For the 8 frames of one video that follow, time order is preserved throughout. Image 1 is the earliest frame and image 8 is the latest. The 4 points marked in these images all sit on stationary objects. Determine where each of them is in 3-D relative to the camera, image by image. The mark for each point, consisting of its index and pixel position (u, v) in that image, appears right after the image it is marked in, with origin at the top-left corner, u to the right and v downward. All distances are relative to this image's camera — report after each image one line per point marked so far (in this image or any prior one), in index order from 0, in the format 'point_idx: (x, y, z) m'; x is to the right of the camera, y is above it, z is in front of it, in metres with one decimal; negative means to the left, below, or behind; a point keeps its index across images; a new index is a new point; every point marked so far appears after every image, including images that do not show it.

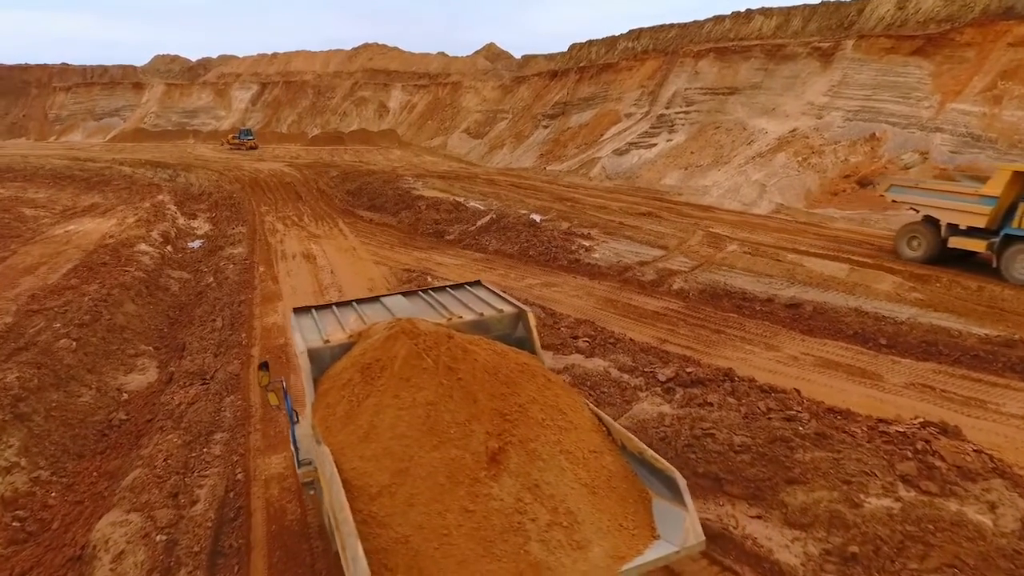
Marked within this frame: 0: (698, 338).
0: (+2.7, -0.7, +8.8) m
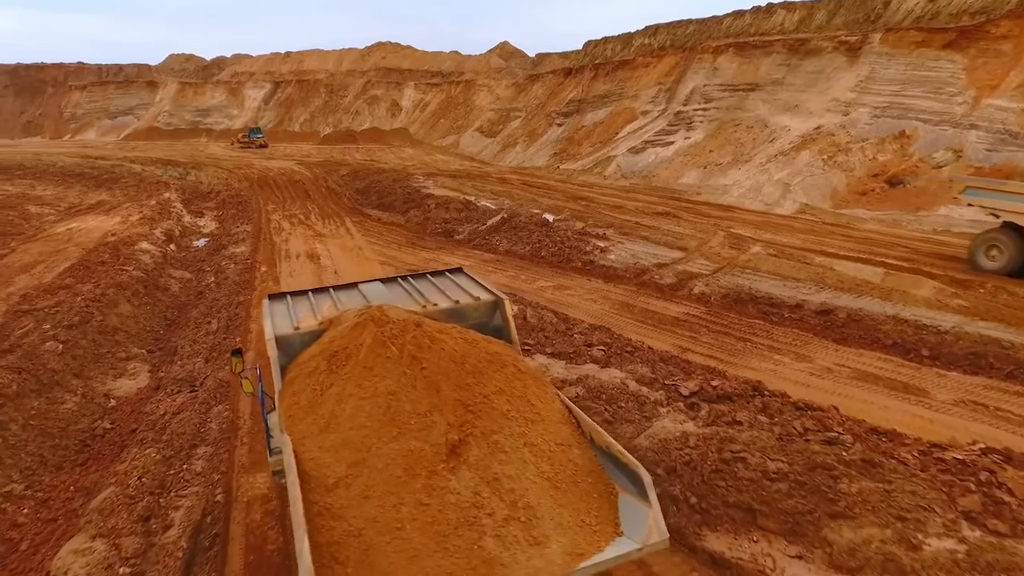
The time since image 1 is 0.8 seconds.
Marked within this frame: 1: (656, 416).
0: (+2.8, -0.8, +8.2) m
1: (+1.4, -1.3, +6.0) m
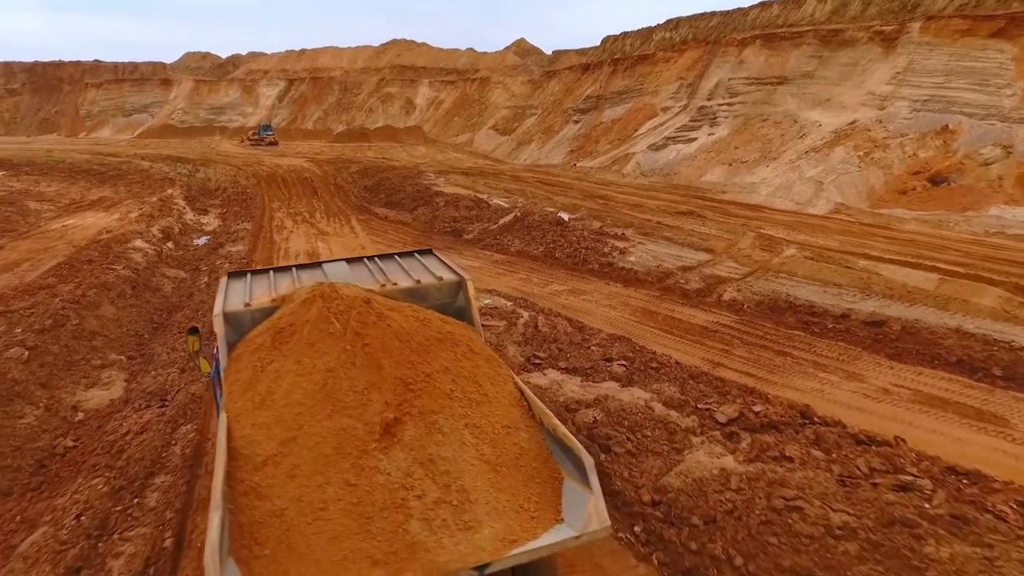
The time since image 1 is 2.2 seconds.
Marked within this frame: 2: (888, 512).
0: (+2.9, -0.9, +7.2) m
1: (+1.5, -1.4, +5.1) m
2: (+2.5, -1.5, +4.1) m
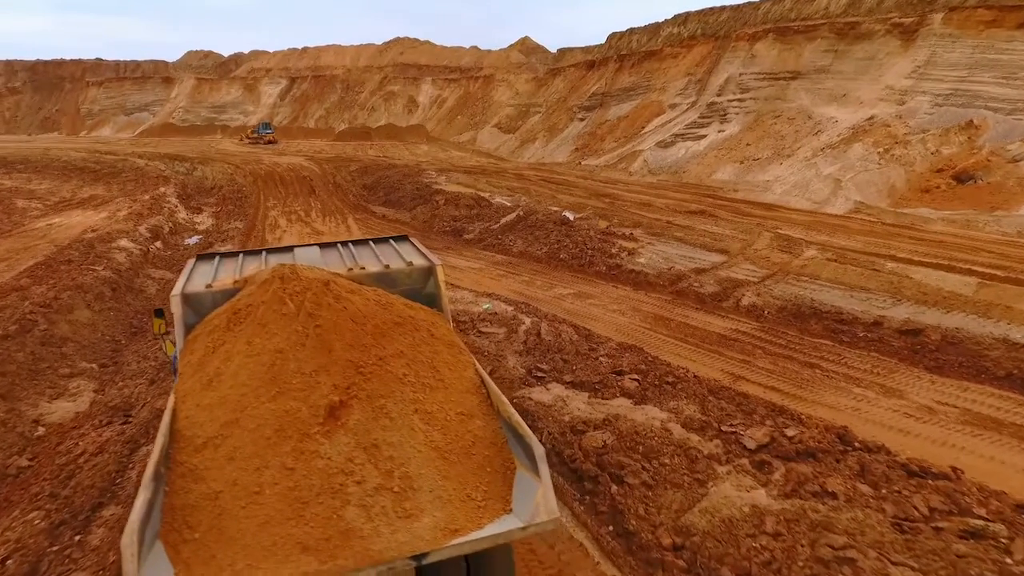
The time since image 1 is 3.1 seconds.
0: (+2.9, -0.9, +6.5) m
1: (+1.5, -1.4, +4.4) m
2: (+2.5, -1.6, +3.4) m
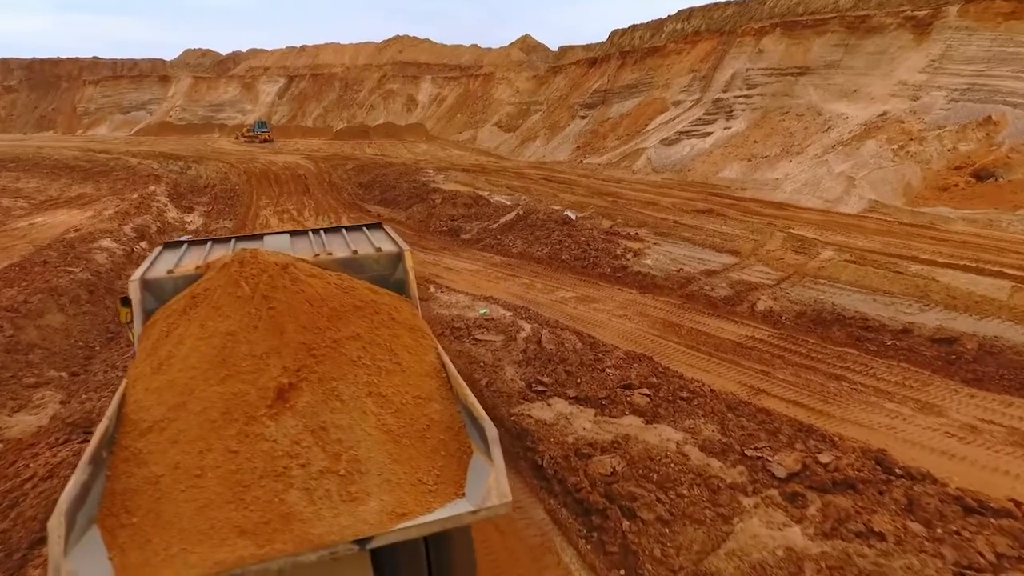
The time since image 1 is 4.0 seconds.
0: (+2.9, -1.0, +6.0) m
1: (+1.5, -1.5, +3.8) m
2: (+2.5, -1.6, +2.8) m
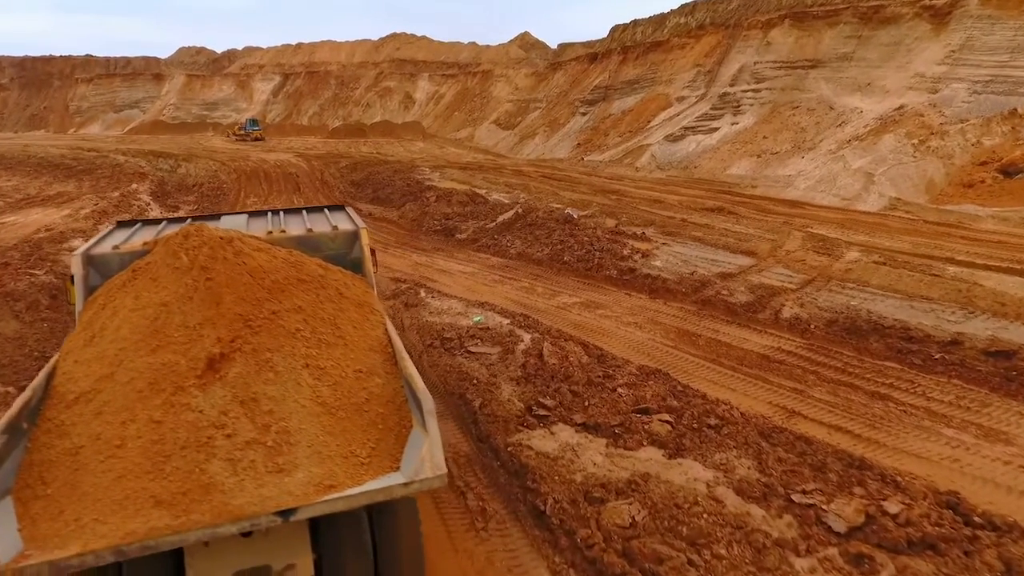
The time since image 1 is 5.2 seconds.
0: (+2.9, -1.0, +5.2) m
1: (+1.4, -1.5, +3.1) m
2: (+2.5, -1.7, +2.0) m
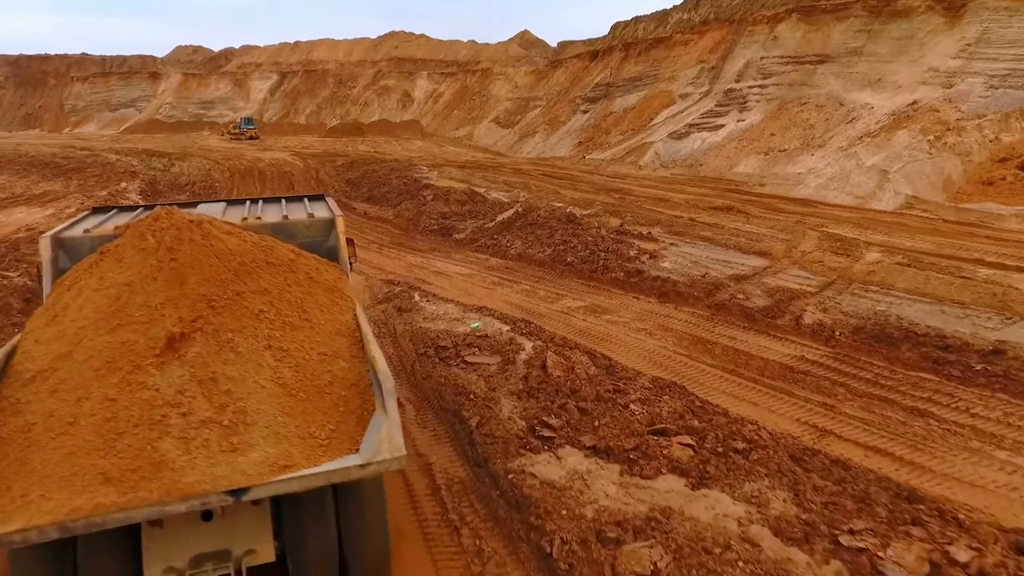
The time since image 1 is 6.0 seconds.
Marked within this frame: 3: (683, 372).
0: (+2.9, -1.1, +4.7) m
1: (+1.4, -1.5, +2.6) m
2: (+2.5, -1.7, +1.5) m
3: (+1.6, -0.8, +5.6) m
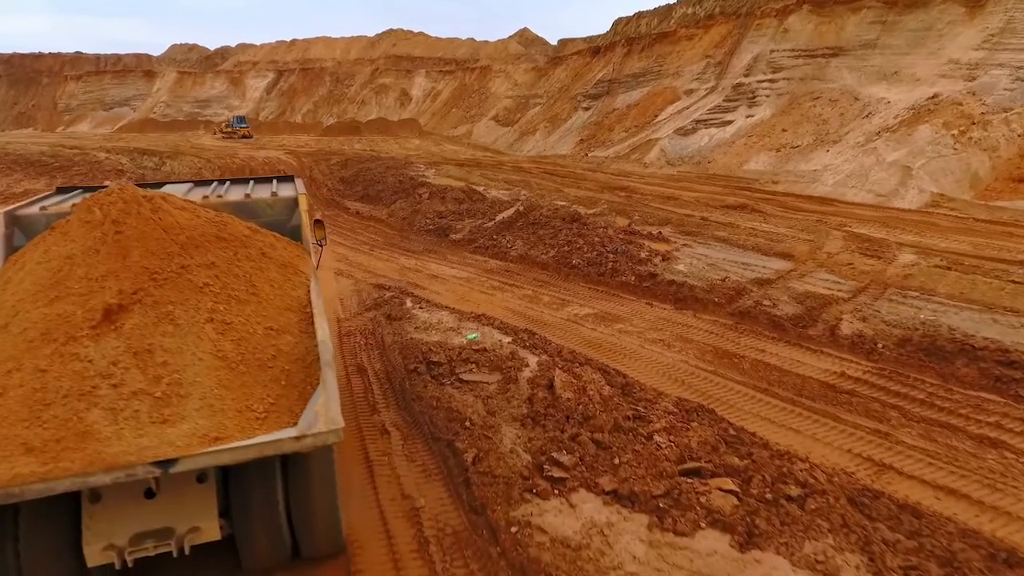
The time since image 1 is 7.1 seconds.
0: (+2.9, -1.1, +4.0) m
1: (+1.5, -1.6, +1.9) m
2: (+2.5, -1.8, +0.8) m
3: (+1.6, -0.9, +4.9) m
